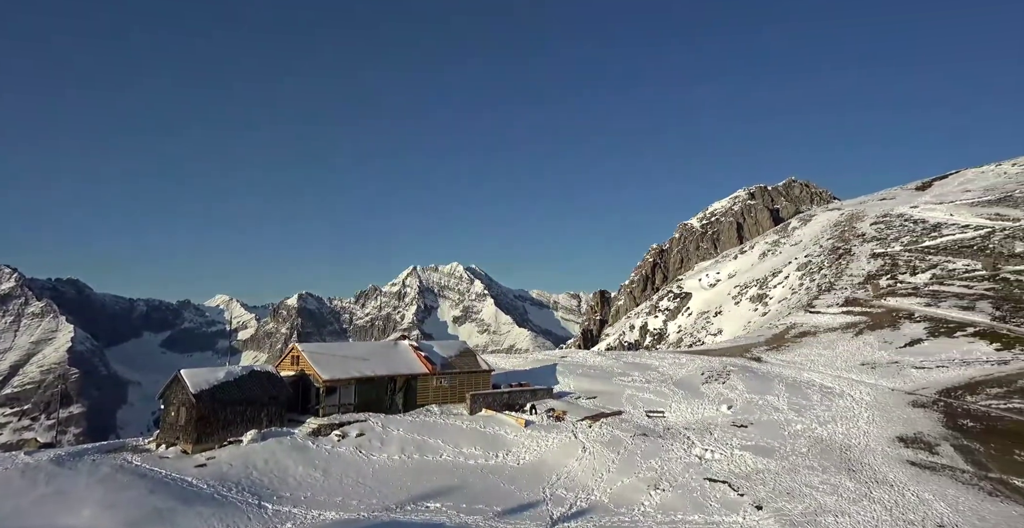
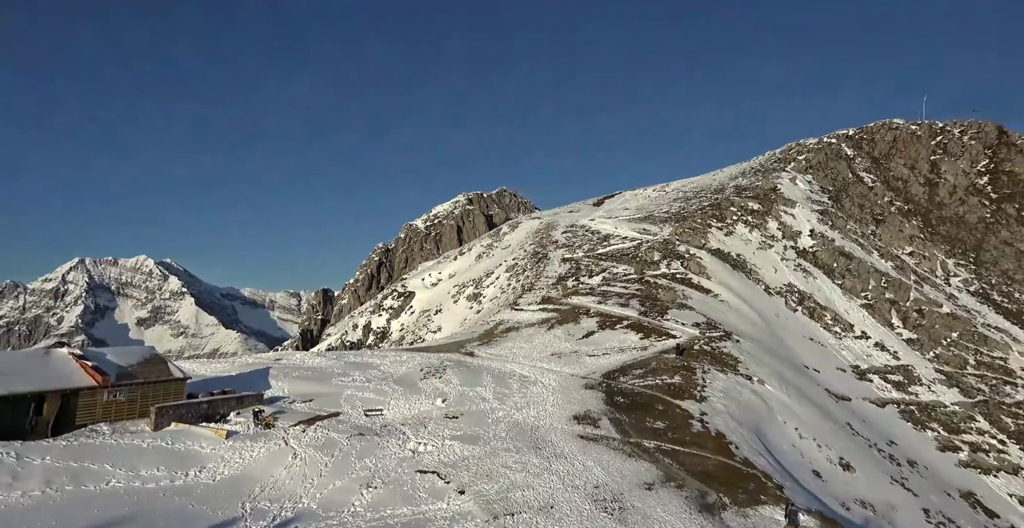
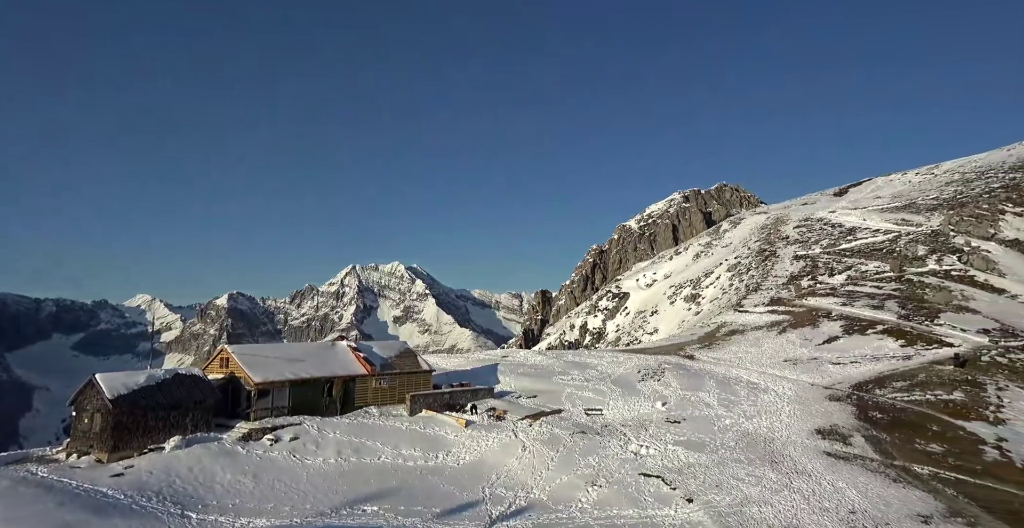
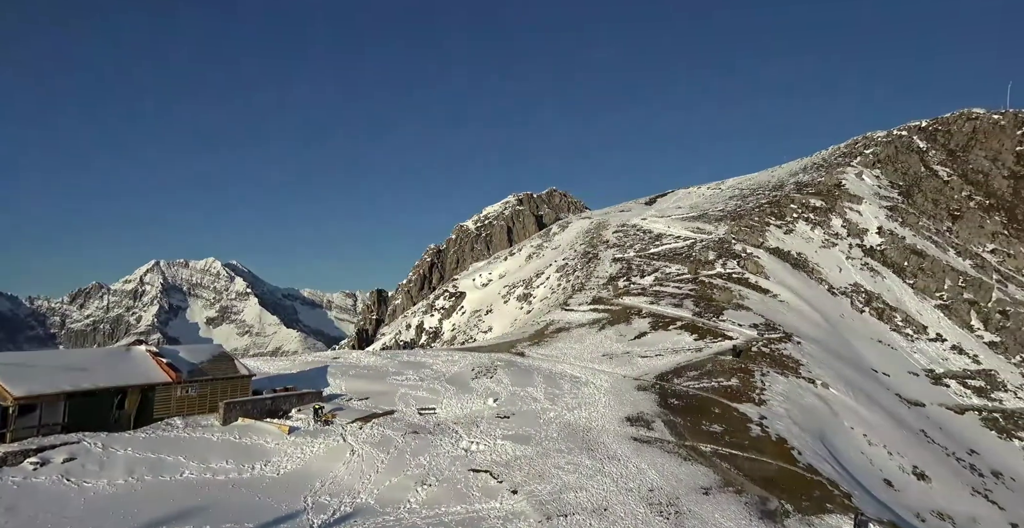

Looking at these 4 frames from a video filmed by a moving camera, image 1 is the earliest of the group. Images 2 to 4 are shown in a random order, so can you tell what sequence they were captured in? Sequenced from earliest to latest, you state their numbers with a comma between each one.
3, 4, 2
